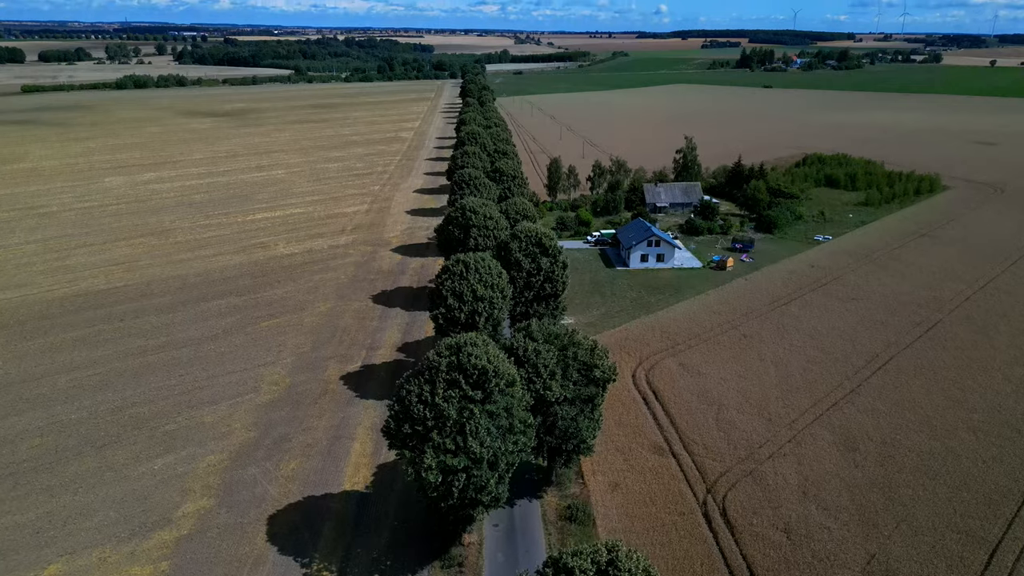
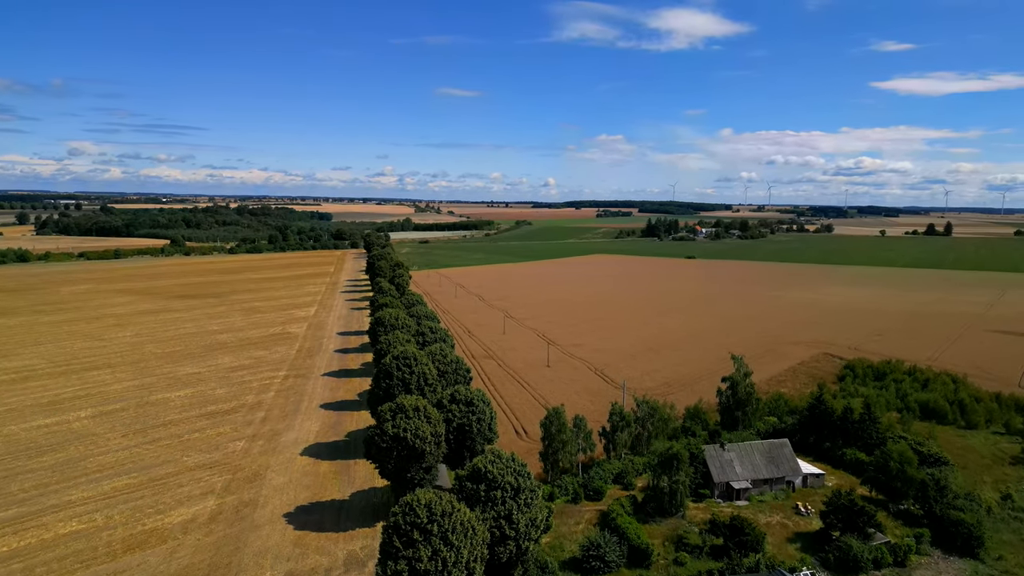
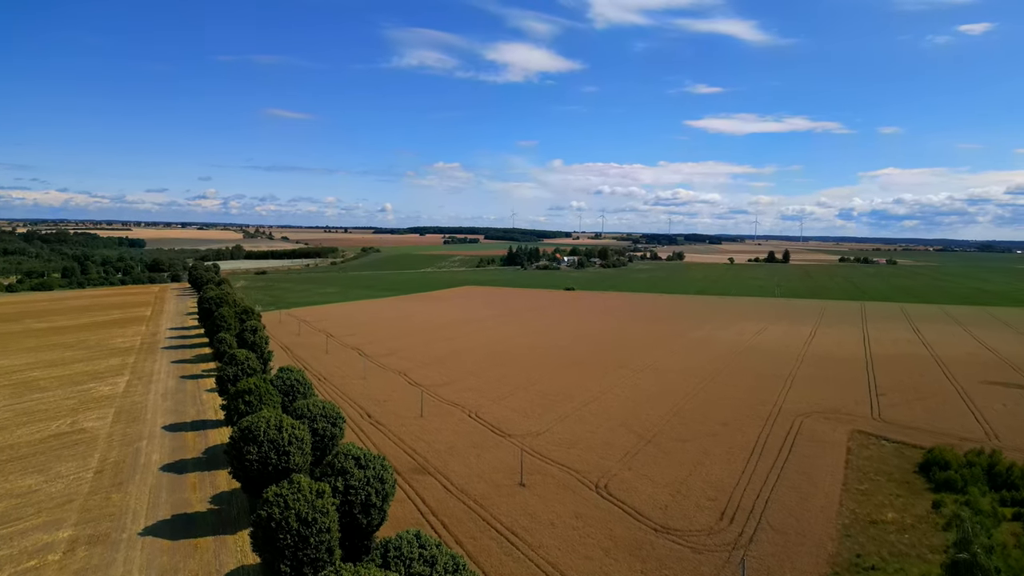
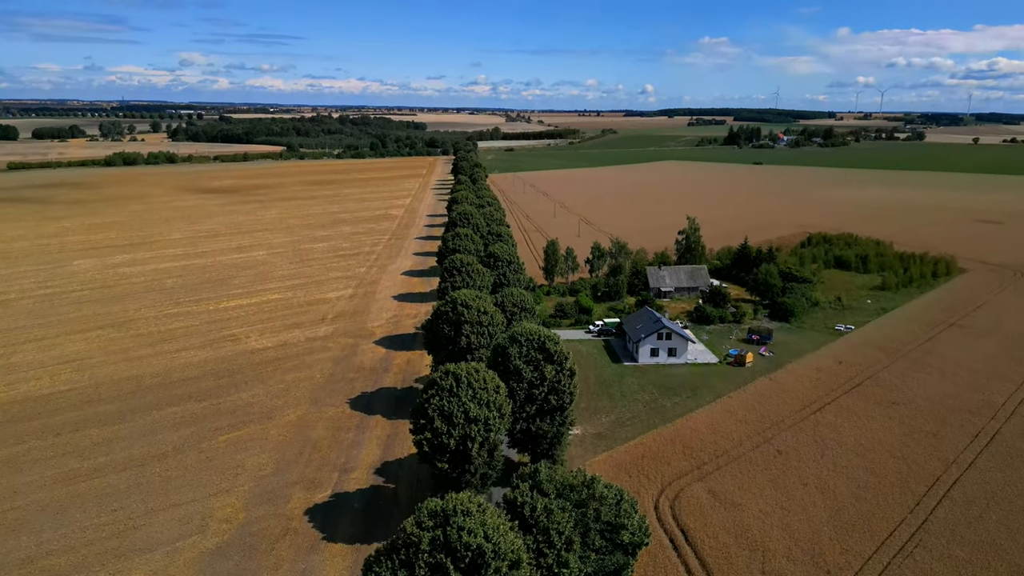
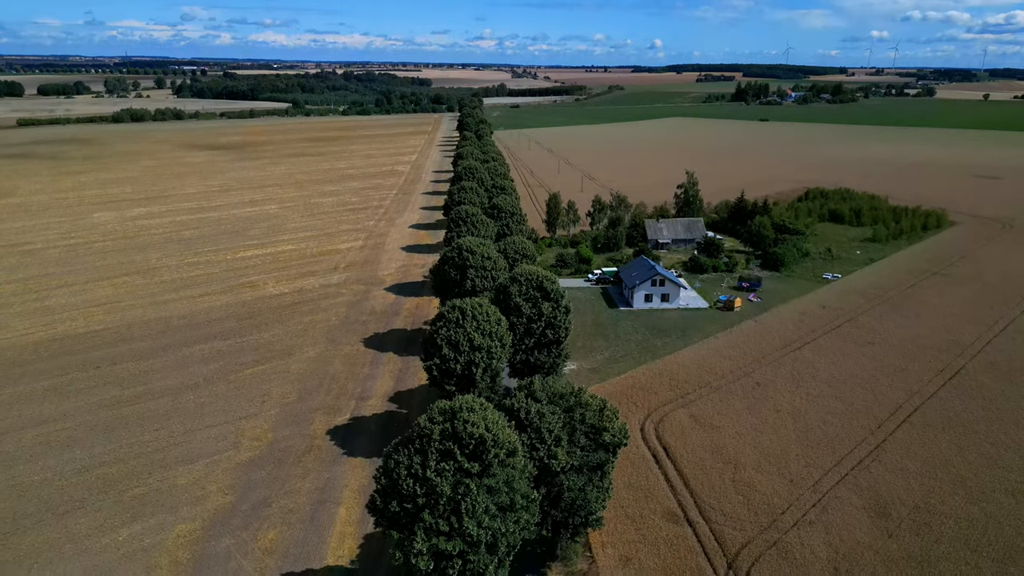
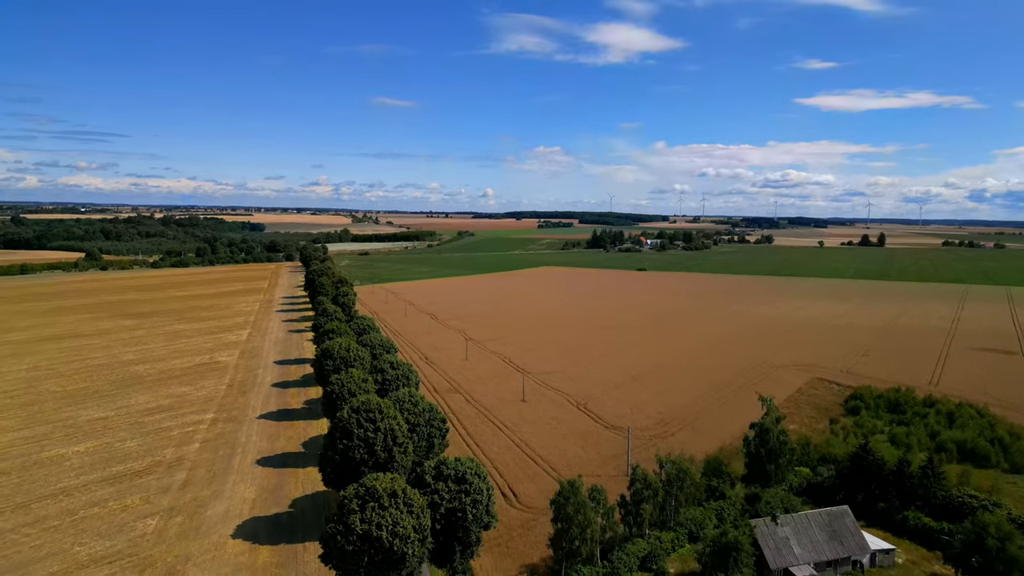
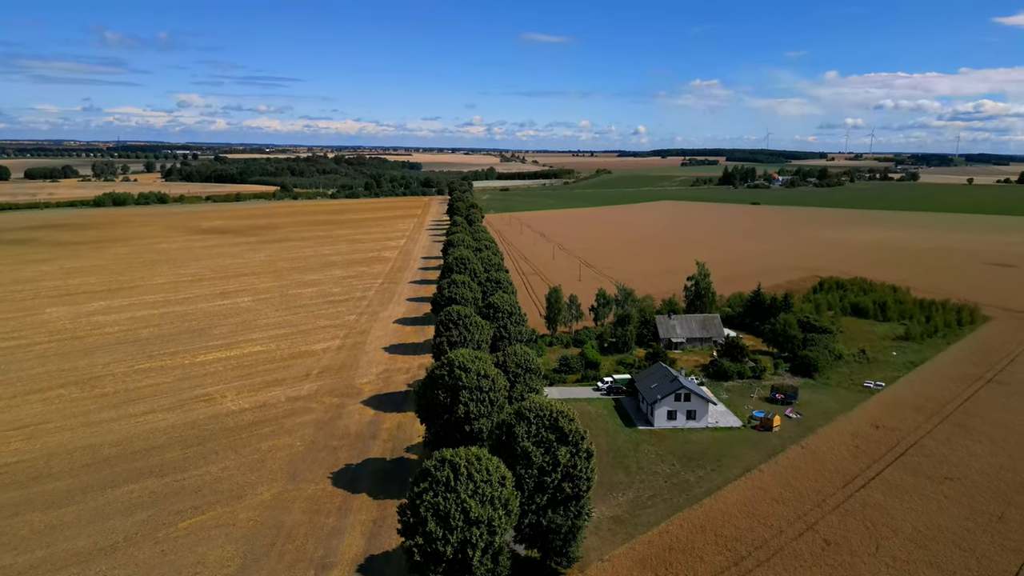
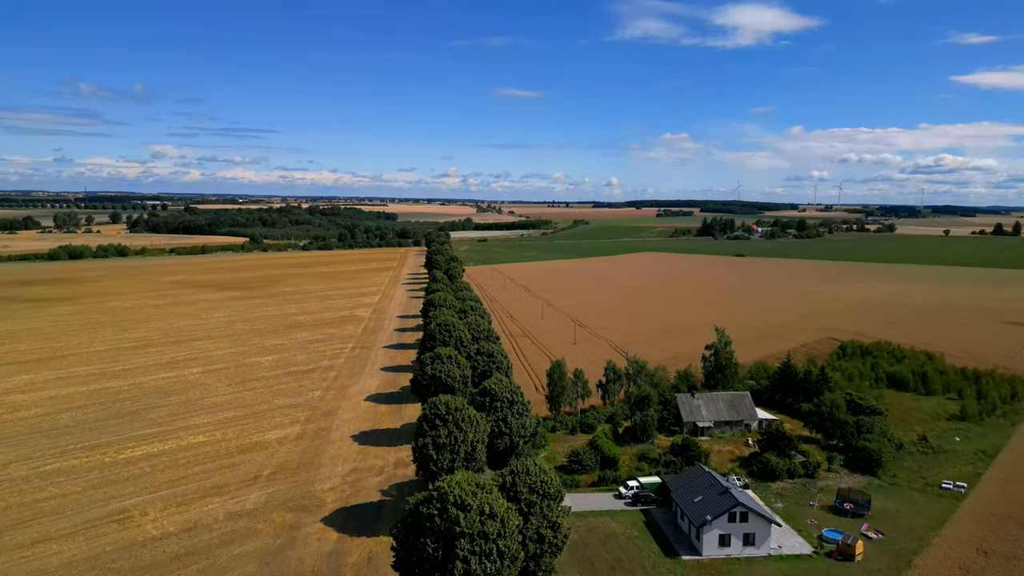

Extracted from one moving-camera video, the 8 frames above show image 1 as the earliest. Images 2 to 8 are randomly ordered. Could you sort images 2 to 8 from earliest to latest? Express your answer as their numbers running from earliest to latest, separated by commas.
5, 4, 7, 8, 2, 6, 3
